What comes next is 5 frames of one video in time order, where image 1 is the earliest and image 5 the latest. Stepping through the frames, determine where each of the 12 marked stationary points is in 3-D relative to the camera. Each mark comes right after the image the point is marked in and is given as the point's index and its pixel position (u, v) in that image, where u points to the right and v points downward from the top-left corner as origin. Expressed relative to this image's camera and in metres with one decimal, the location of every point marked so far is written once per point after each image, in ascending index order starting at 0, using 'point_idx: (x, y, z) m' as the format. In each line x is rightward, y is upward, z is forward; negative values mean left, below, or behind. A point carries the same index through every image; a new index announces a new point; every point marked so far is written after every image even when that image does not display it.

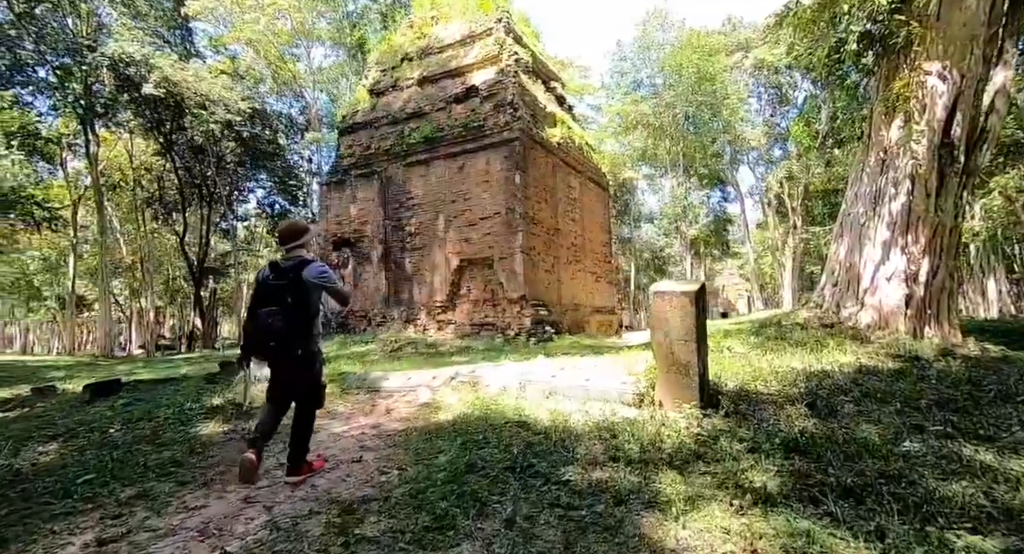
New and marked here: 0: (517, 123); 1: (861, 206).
0: (+0.1, +3.0, +11.0) m
1: (+4.5, +0.9, +7.2) m
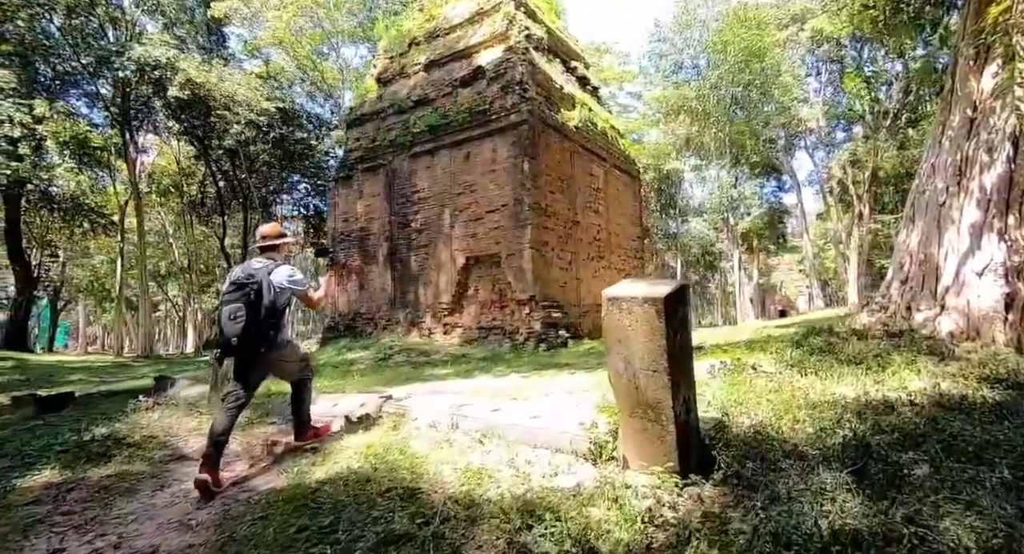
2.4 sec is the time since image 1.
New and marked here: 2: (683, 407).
0: (+0.2, +3.1, +9.8) m
1: (+4.3, +1.0, +5.6) m
2: (+0.7, -0.6, +2.4) m
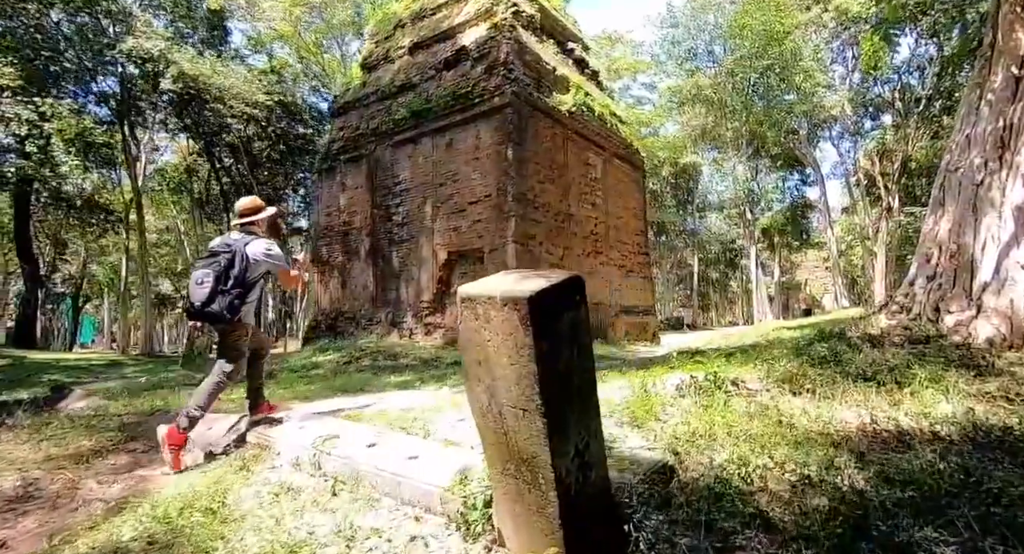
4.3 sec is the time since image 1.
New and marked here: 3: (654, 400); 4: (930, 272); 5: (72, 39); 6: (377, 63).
0: (0.0, +3.1, +9.0) m
1: (+3.9, +1.0, +4.7) m
2: (+0.2, -0.5, +1.6) m
3: (+0.8, -0.7, +3.3) m
4: (+3.6, 0.0, +4.8) m
5: (-12.1, +6.5, +15.1) m
6: (-2.8, +4.5, +11.6) m
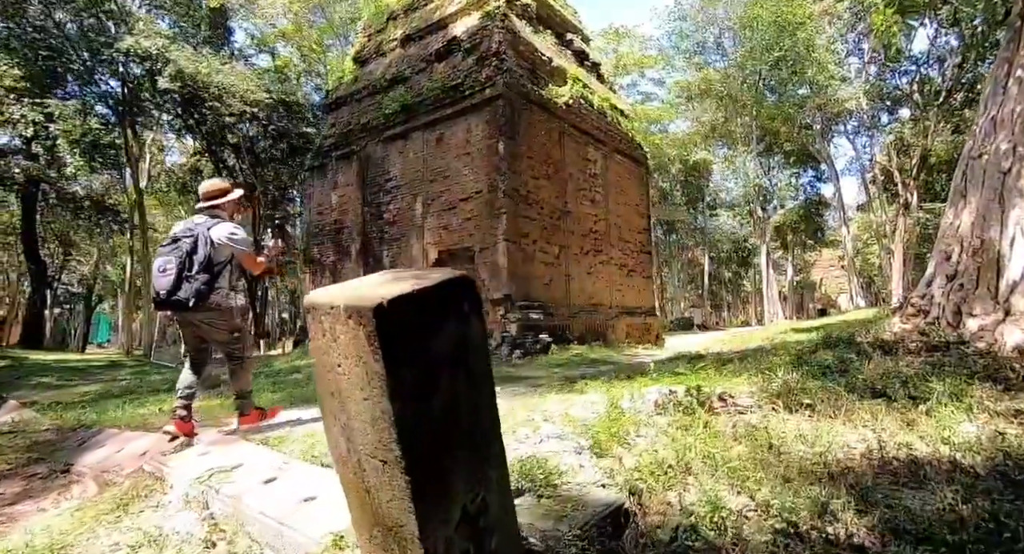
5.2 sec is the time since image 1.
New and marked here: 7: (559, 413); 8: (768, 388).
0: (-0.2, +3.1, +8.6) m
1: (+3.7, +1.0, +4.2) m
2: (-0.1, -0.5, +1.1) m
3: (+0.6, -0.7, +2.8) m
4: (+3.4, 0.0, +4.3) m
5: (-12.1, +6.5, +15.0) m
6: (-2.9, +4.5, +11.3) m
7: (+0.3, -0.8, +3.2) m
8: (+1.5, -0.7, +3.3) m
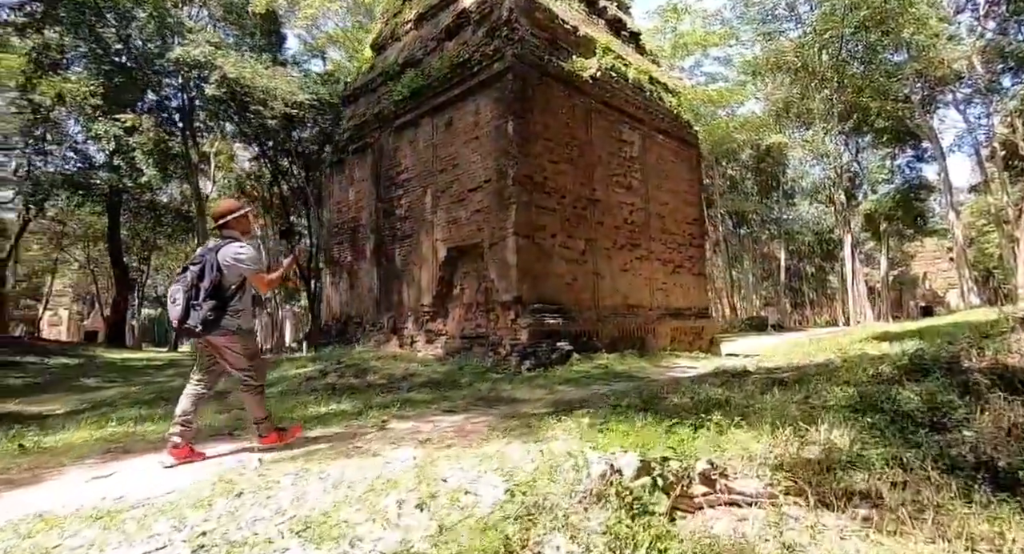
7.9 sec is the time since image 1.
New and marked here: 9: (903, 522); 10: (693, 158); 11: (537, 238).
0: (0.0, +3.1, +7.5) m
1: (+3.2, +1.1, +2.6) m
2: (-0.9, -0.5, +0.1) m
3: (0.0, -0.7, +1.7) m
4: (+3.0, +0.1, +2.7) m
5: (-11.0, +6.4, +15.3) m
6: (-2.4, +4.4, +10.5) m
7: (-0.2, -0.8, +2.0) m
8: (+1.0, -0.6, +2.0) m
9: (+1.1, -0.7, +1.6) m
10: (+3.5, +2.3, +10.6) m
11: (+0.3, +0.5, +7.3) m
